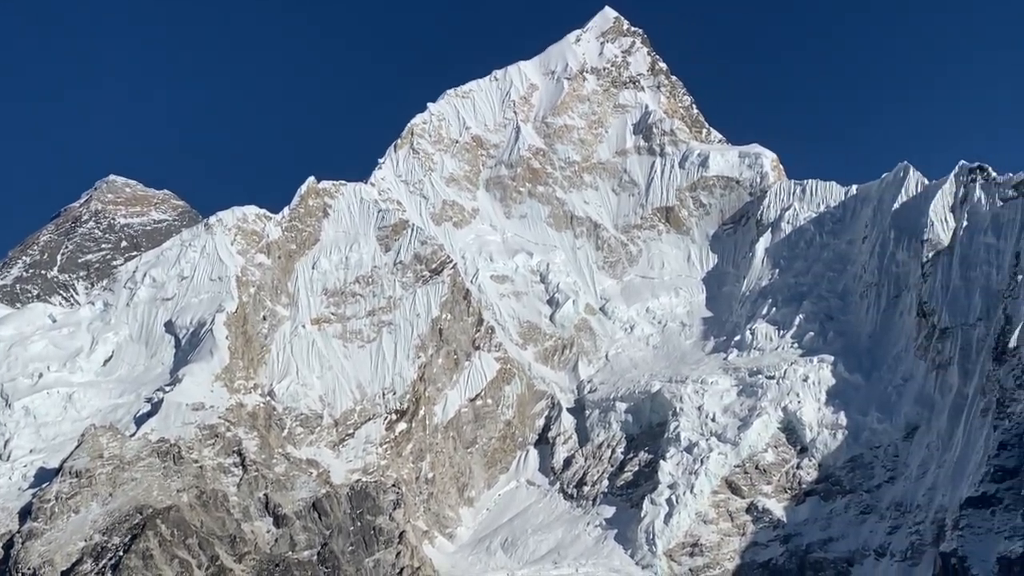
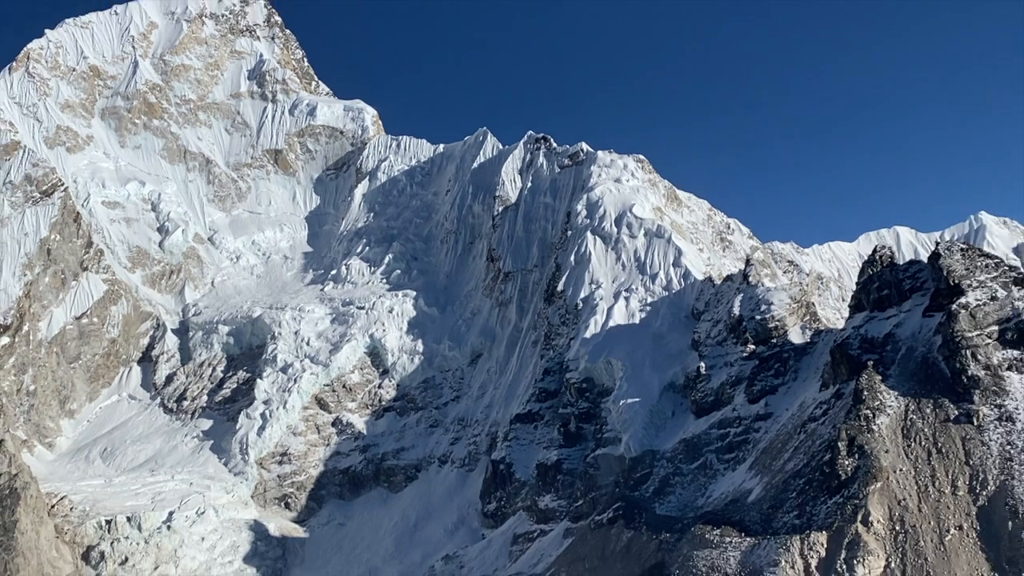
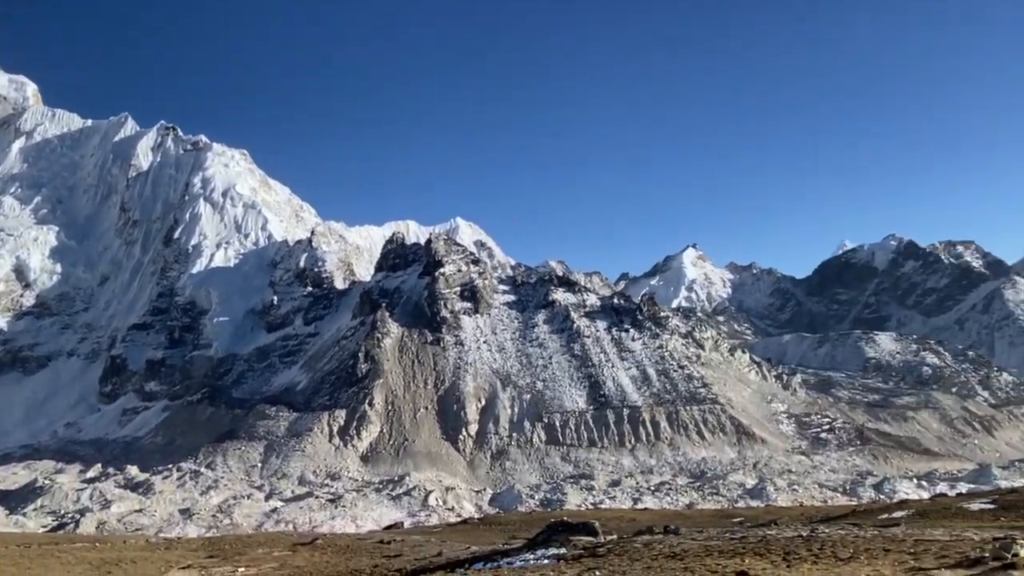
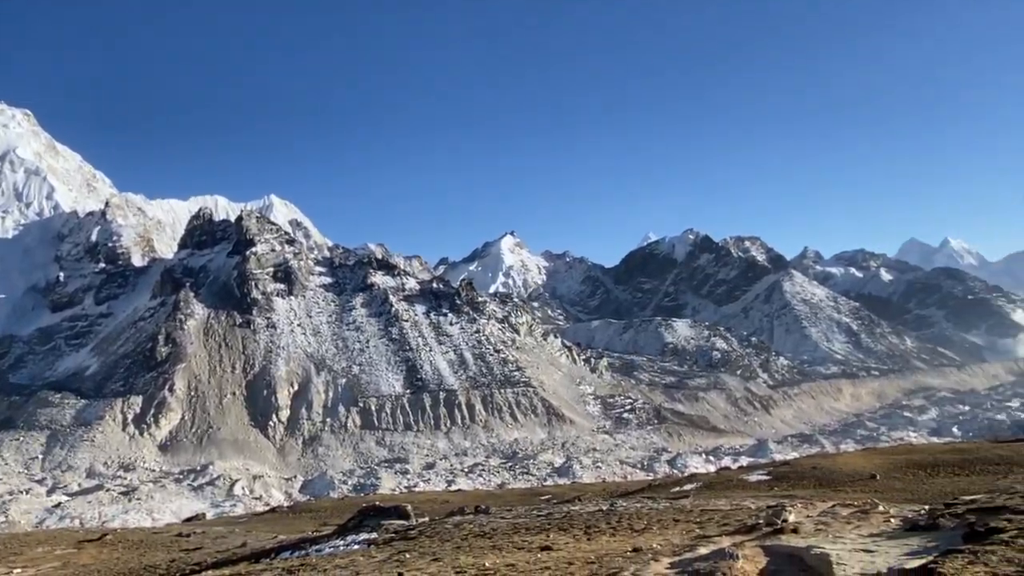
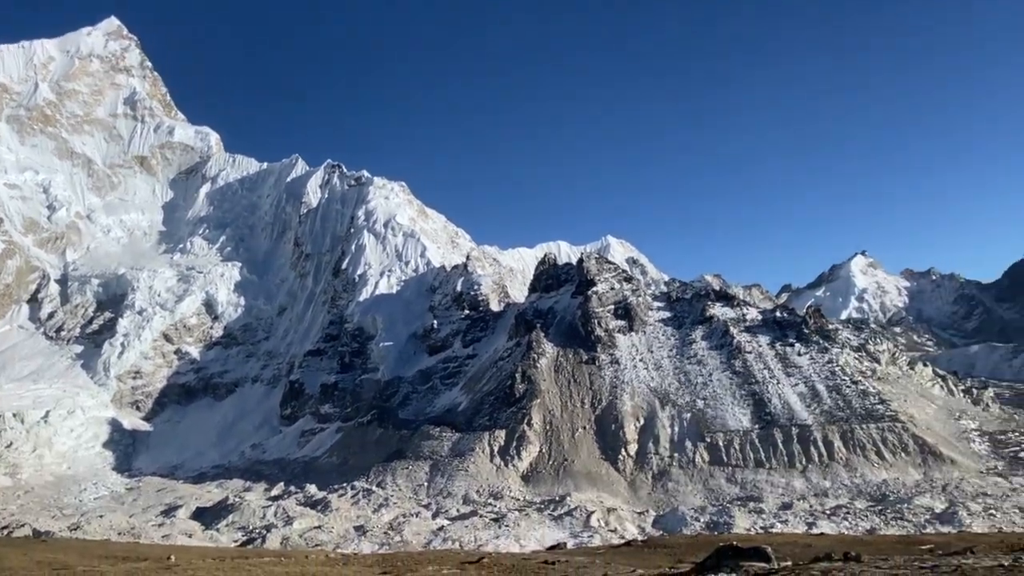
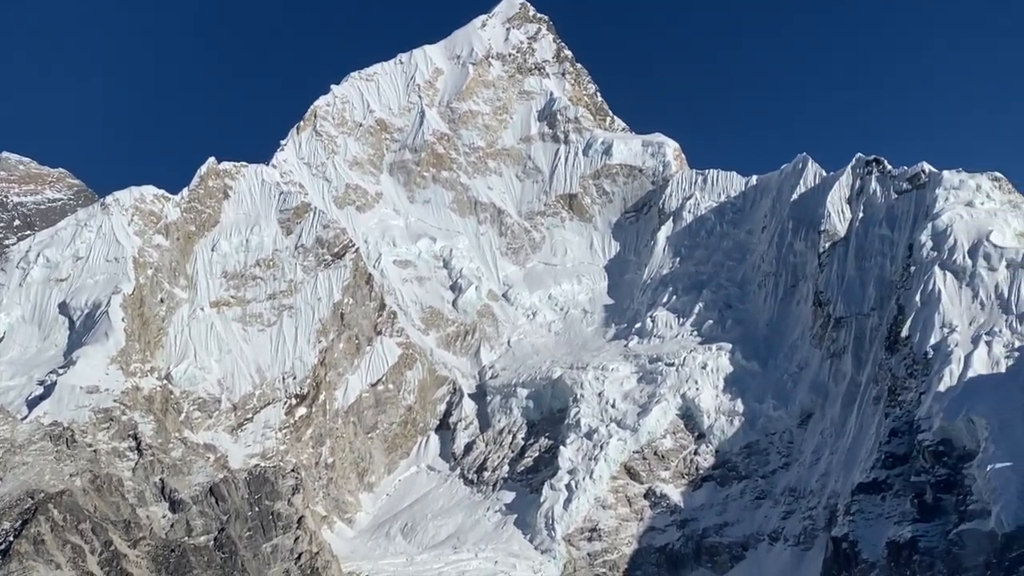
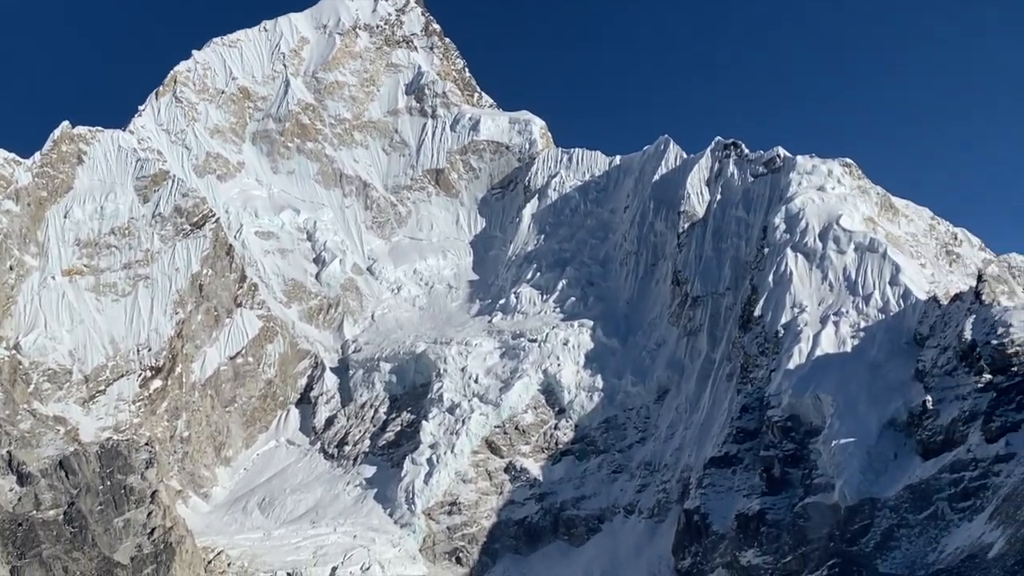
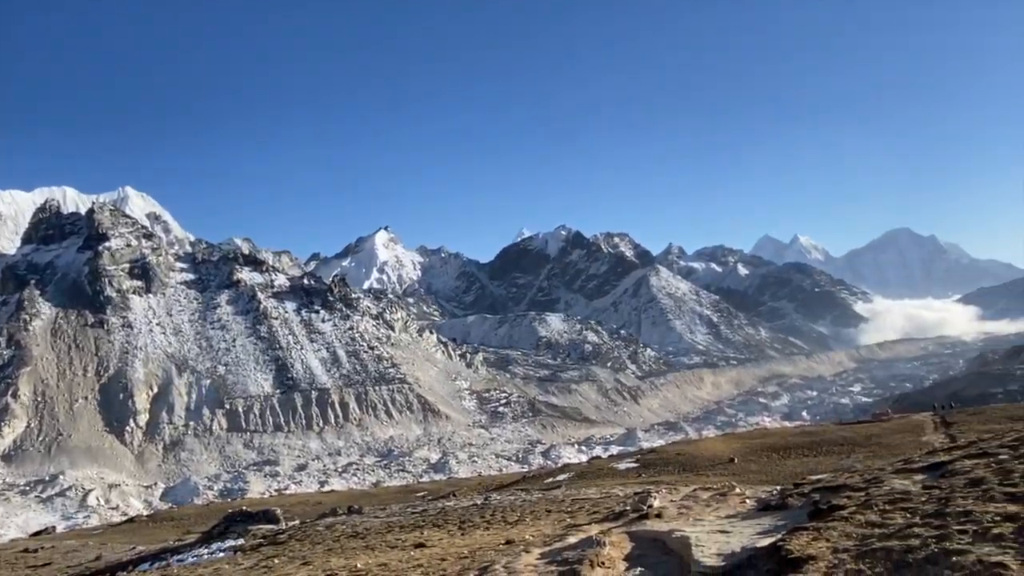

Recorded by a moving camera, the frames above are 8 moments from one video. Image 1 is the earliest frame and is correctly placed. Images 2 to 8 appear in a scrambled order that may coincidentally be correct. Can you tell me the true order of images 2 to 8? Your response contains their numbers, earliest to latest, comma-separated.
6, 7, 2, 5, 3, 4, 8
